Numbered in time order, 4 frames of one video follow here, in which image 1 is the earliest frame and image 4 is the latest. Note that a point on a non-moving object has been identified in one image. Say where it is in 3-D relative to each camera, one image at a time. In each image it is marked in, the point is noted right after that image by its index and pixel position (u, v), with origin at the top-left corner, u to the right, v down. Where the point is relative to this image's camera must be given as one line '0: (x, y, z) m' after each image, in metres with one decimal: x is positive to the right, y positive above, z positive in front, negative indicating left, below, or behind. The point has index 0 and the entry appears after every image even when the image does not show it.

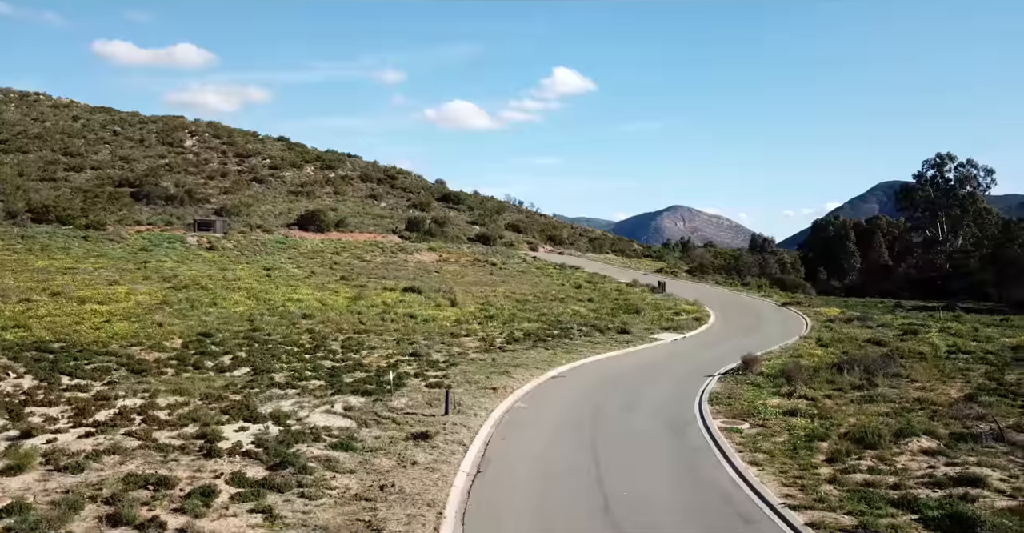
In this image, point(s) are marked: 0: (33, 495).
0: (-5.9, -2.7, +10.4) m
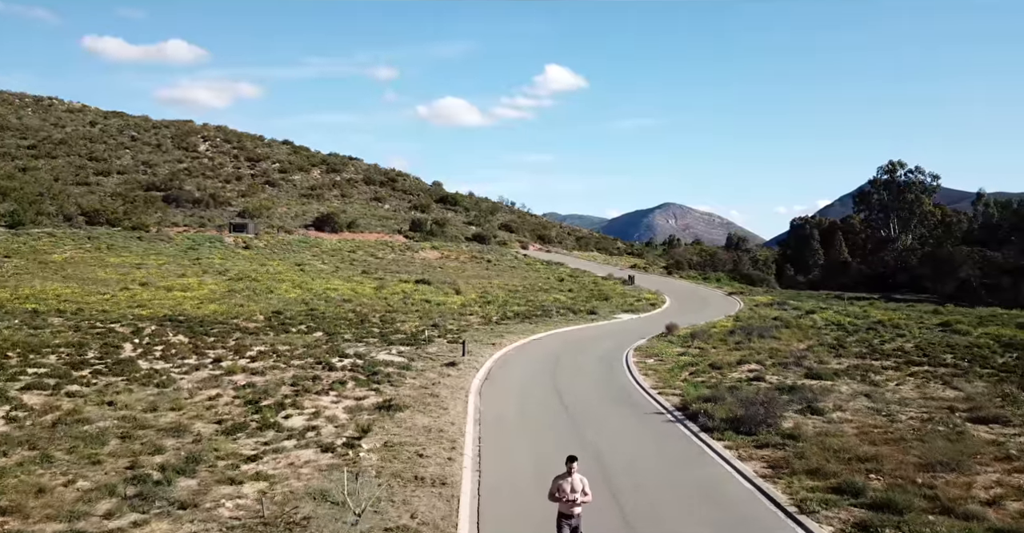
0: (-6.0, -2.6, +19.6) m
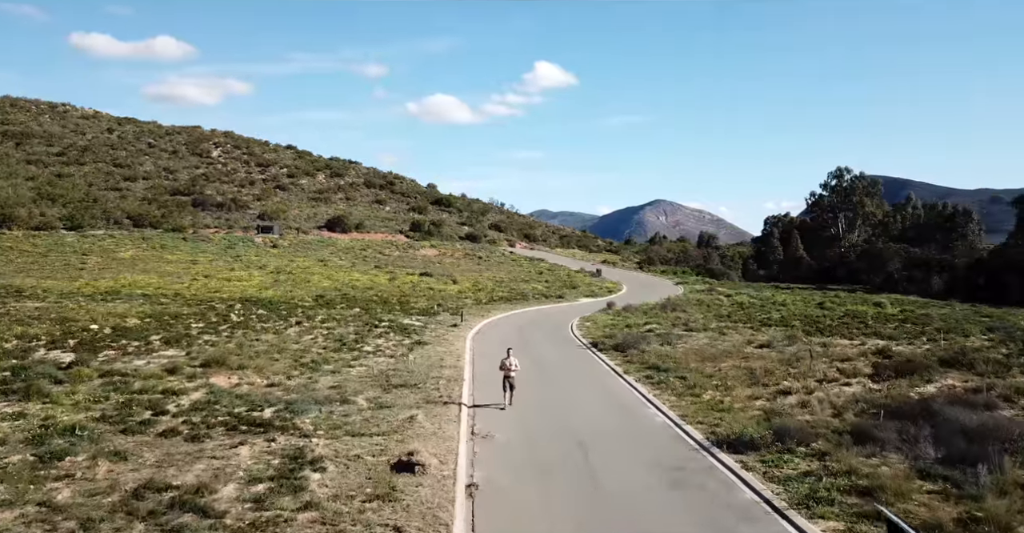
0: (-6.7, -2.4, +31.2) m
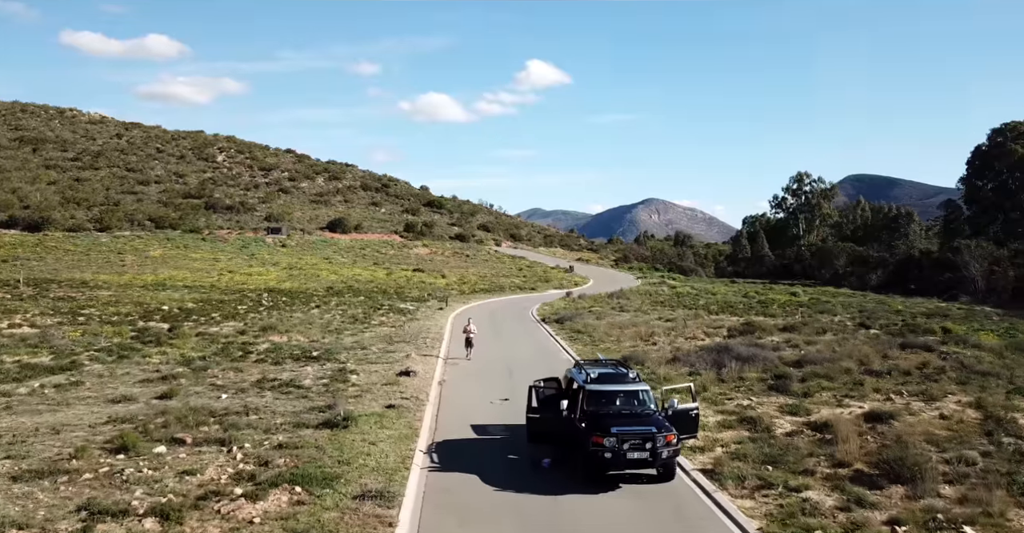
0: (-8.1, -2.2, +40.6) m
